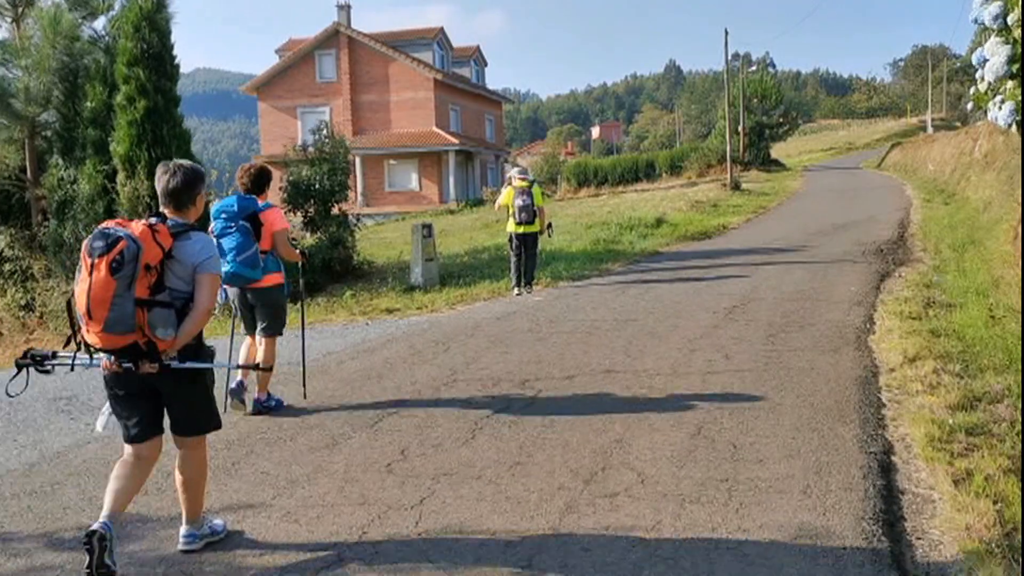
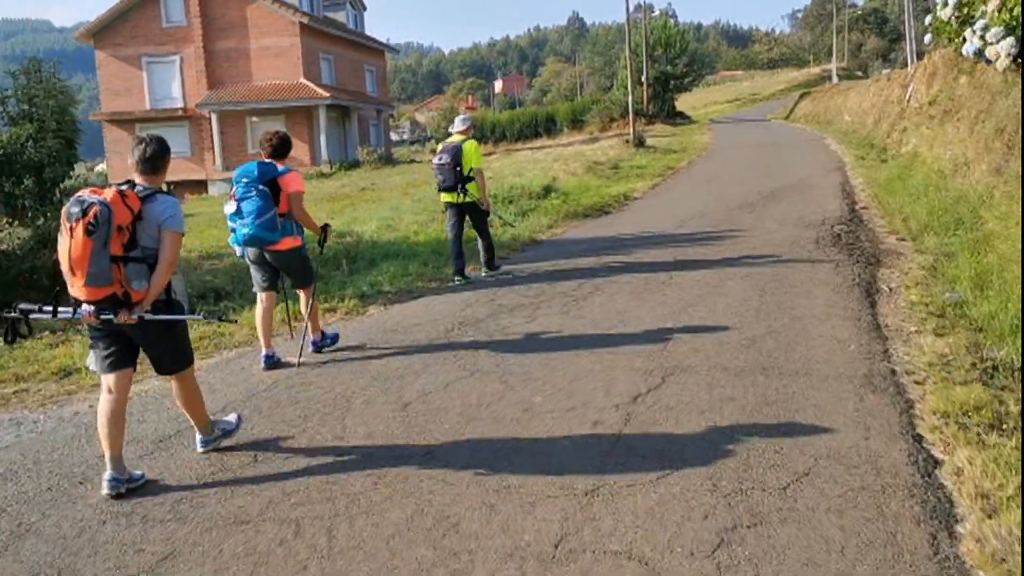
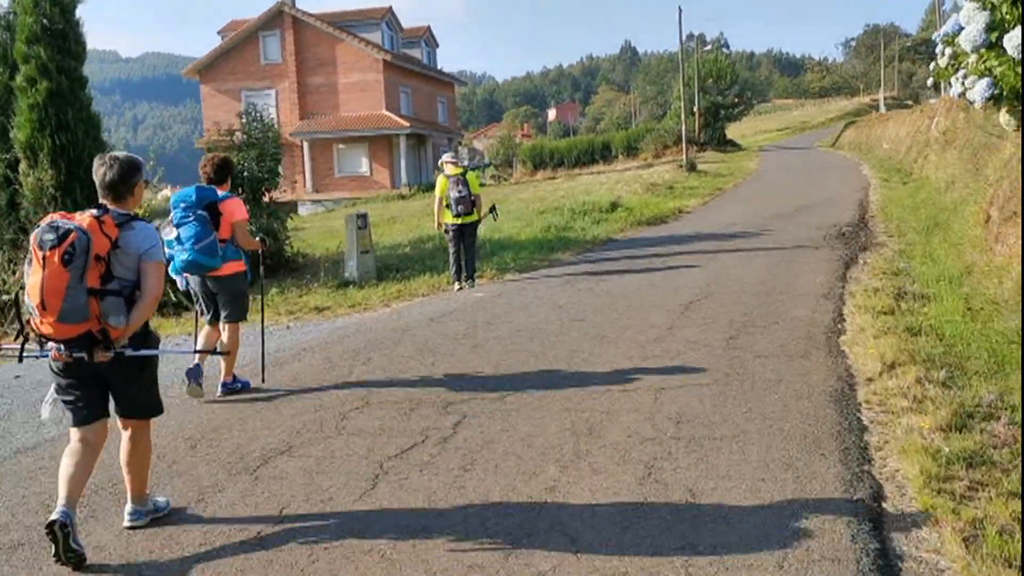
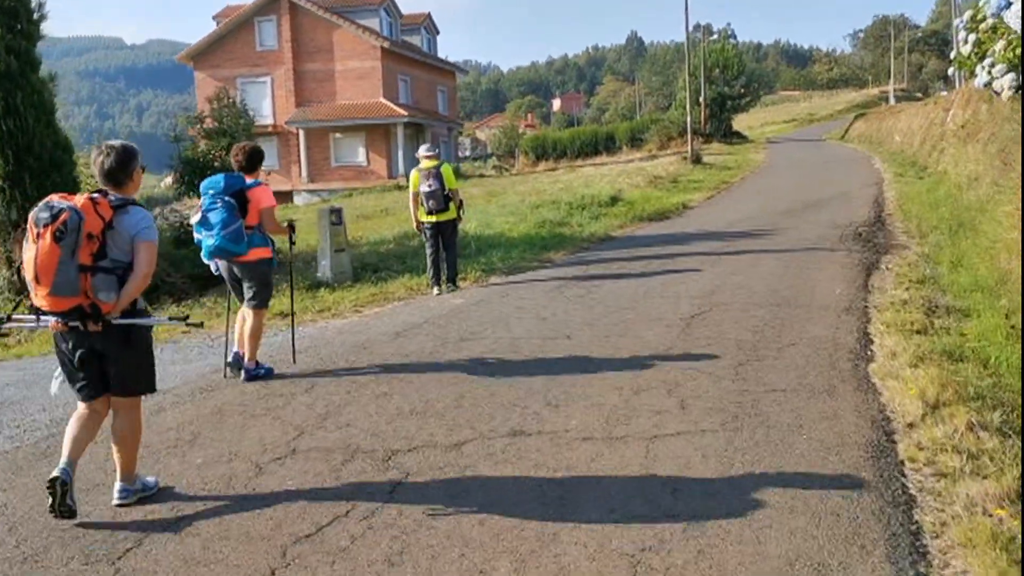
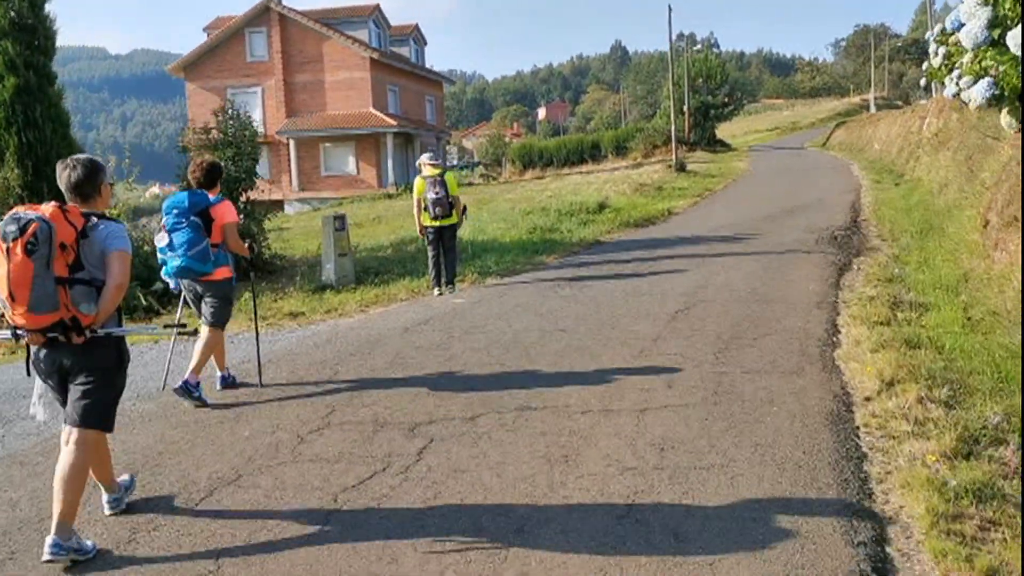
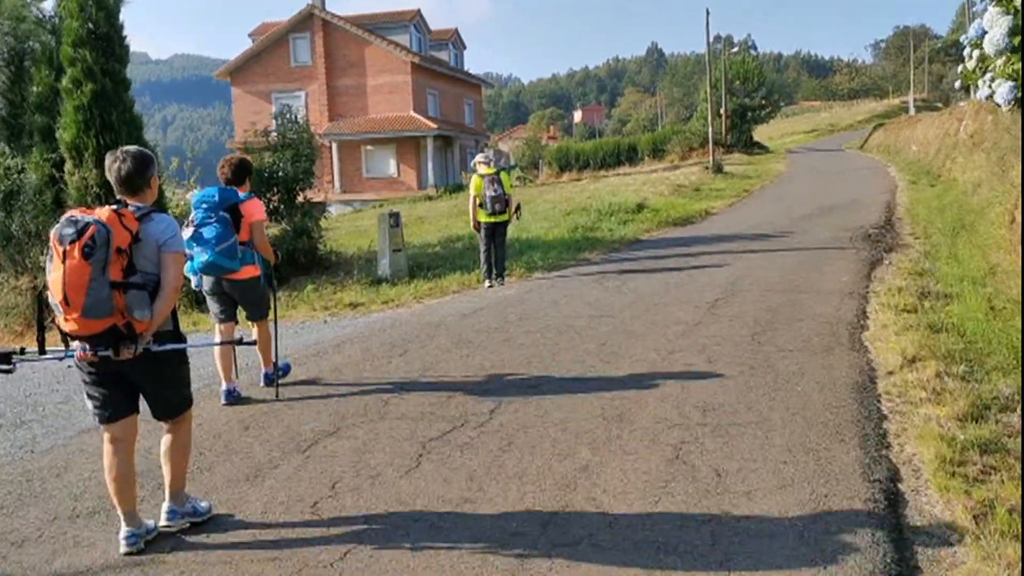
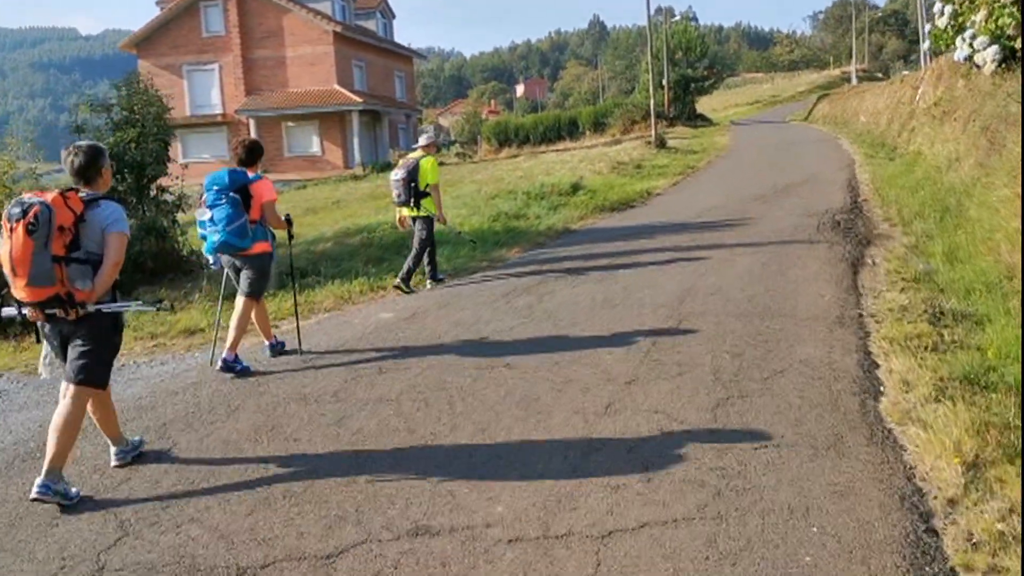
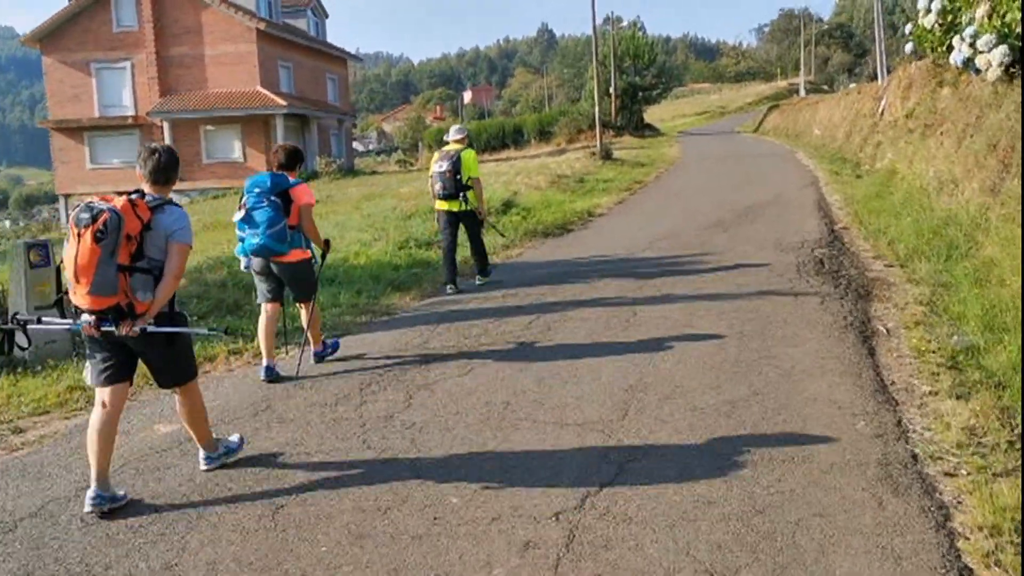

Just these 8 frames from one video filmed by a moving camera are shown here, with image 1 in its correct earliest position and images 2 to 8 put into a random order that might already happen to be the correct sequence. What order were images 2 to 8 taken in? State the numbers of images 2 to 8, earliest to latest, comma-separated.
6, 3, 5, 4, 7, 2, 8
